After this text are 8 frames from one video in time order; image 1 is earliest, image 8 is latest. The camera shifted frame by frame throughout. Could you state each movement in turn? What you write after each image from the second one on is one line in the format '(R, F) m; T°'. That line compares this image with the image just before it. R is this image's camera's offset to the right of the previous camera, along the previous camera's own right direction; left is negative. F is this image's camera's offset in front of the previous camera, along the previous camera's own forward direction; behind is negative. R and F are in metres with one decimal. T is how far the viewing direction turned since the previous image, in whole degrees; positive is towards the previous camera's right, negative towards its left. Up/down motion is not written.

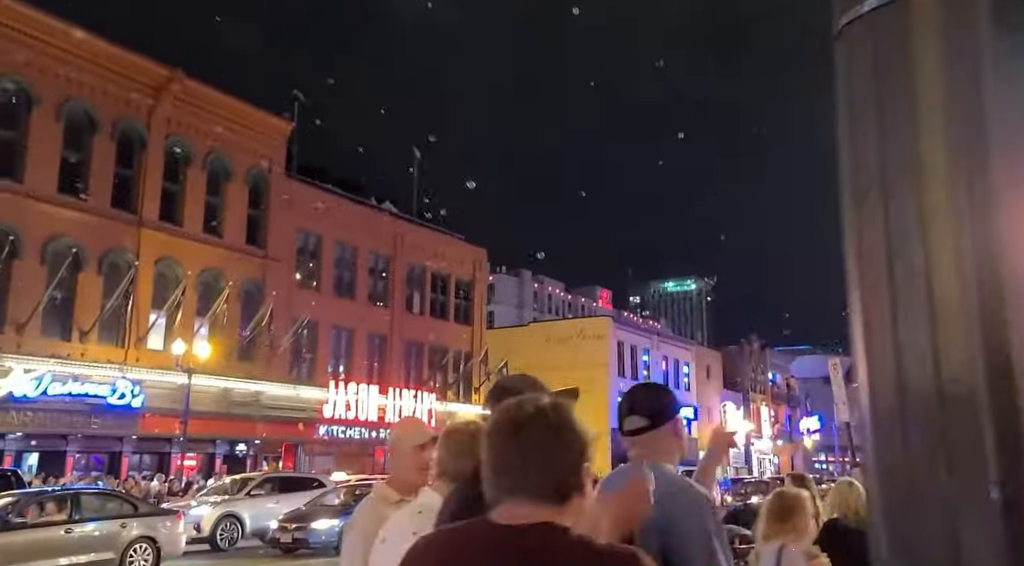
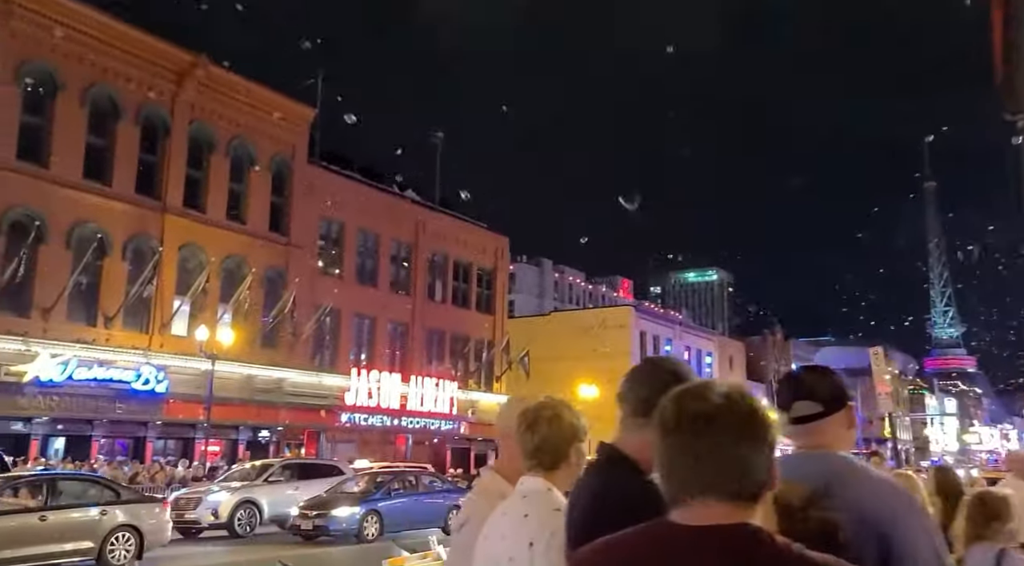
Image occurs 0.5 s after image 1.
(-0.1, +0.2) m; -1°
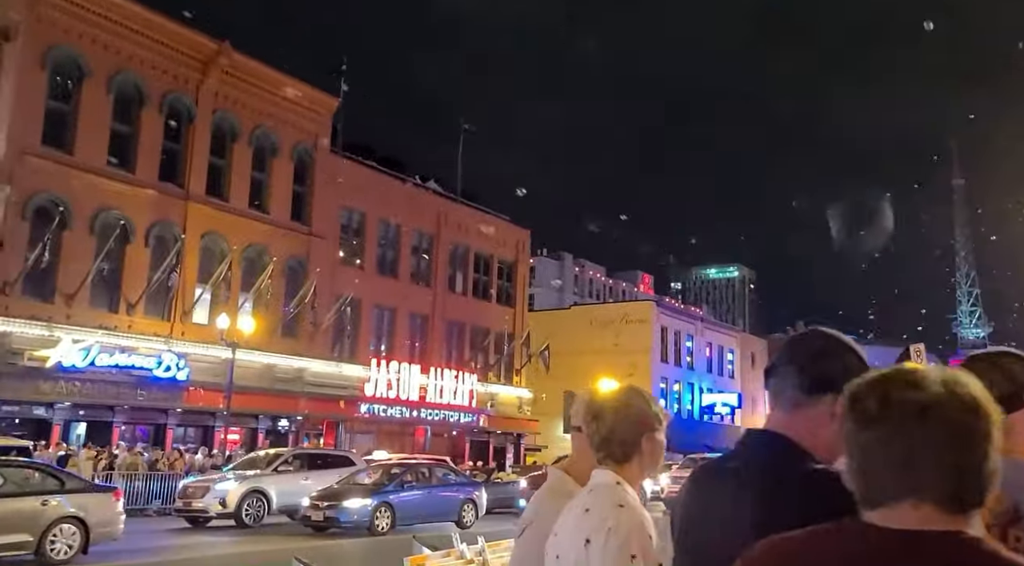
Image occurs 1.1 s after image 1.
(0.0, +0.2) m; -1°
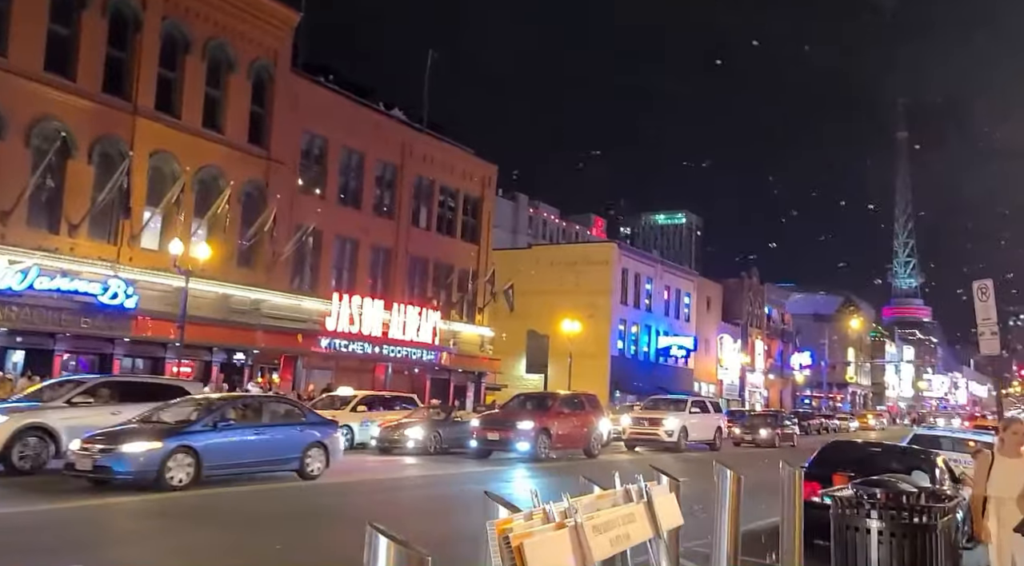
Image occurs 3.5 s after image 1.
(-0.6, +1.5) m; +3°
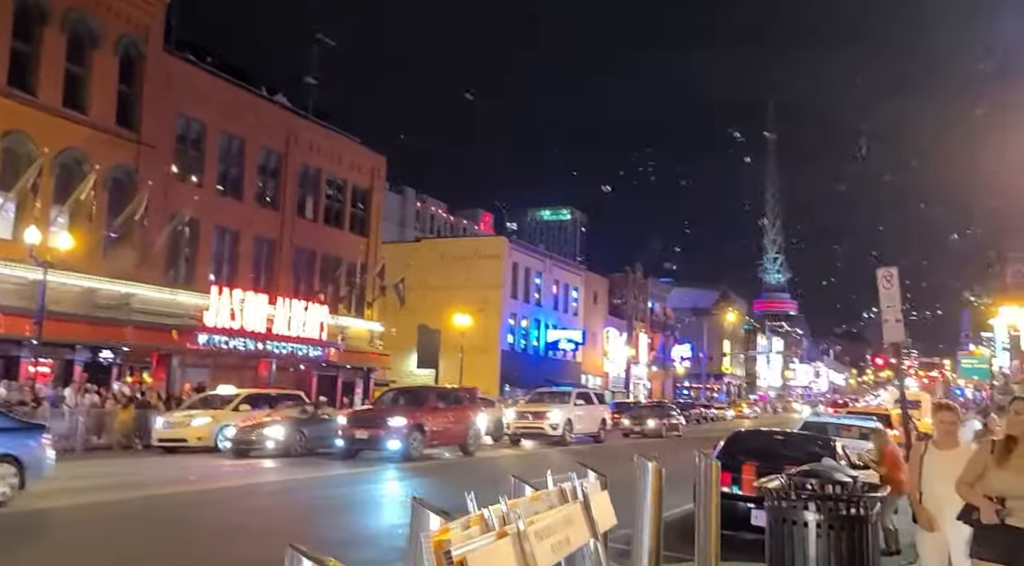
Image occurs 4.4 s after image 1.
(-0.1, +1.0) m; +7°
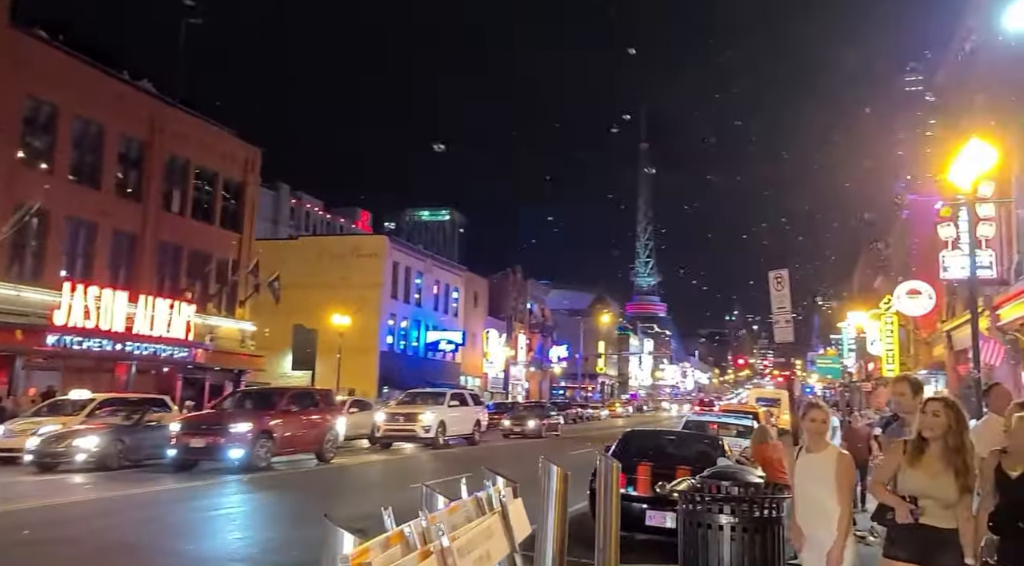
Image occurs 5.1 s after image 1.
(-0.1, +1.0) m; +7°
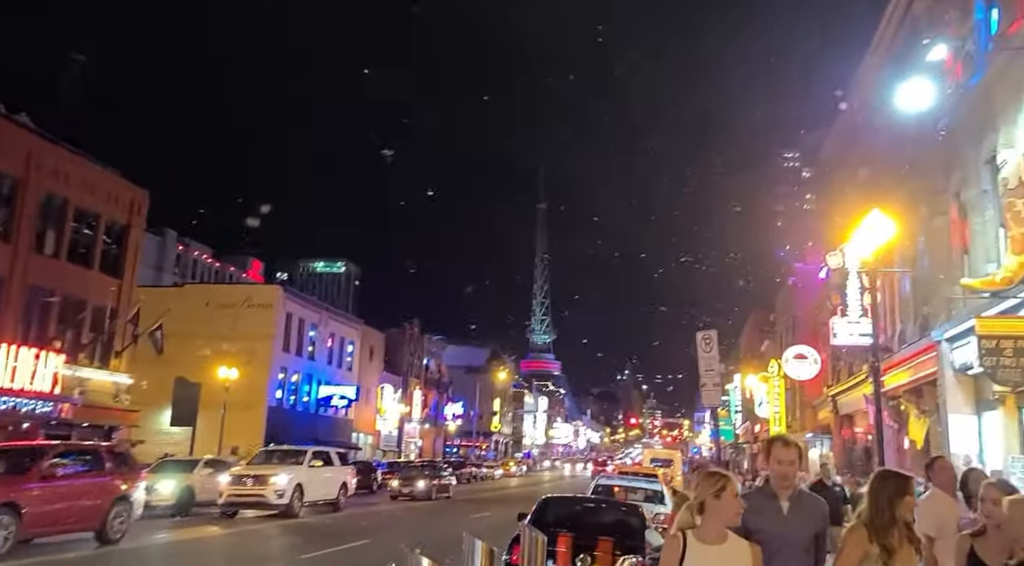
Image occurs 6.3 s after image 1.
(-0.1, +1.1) m; +6°
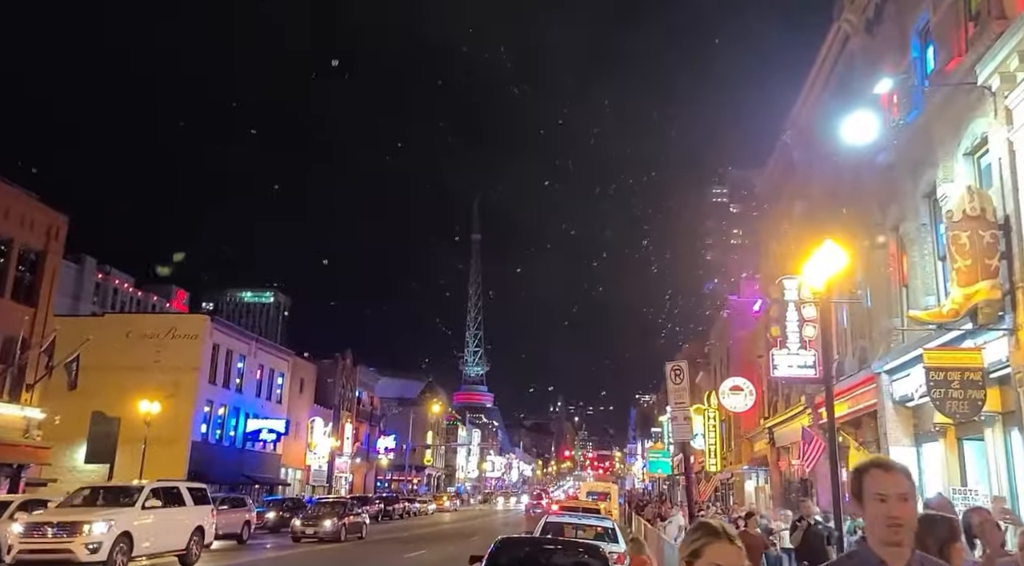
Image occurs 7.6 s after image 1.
(-0.2, +1.0) m; +4°
